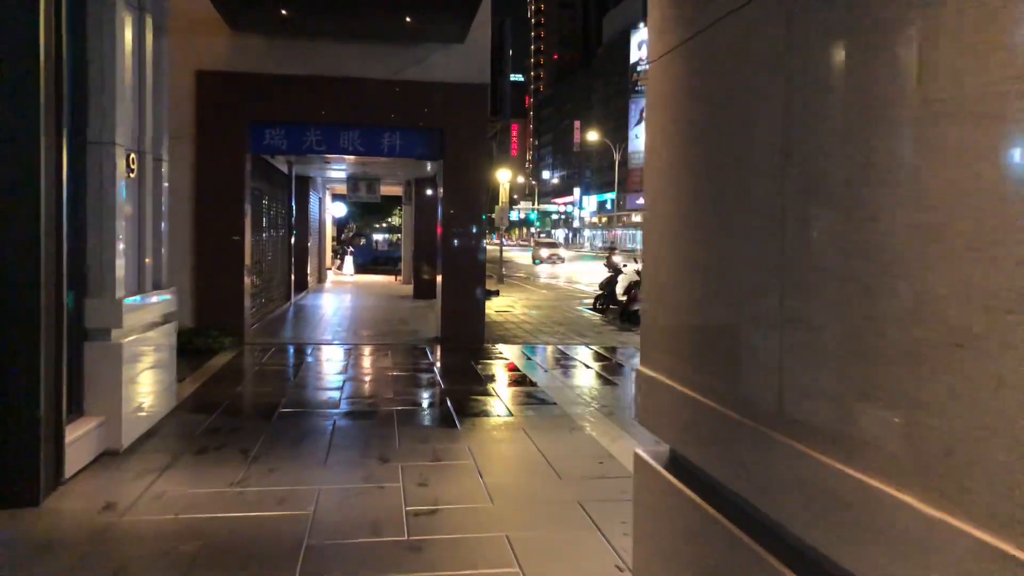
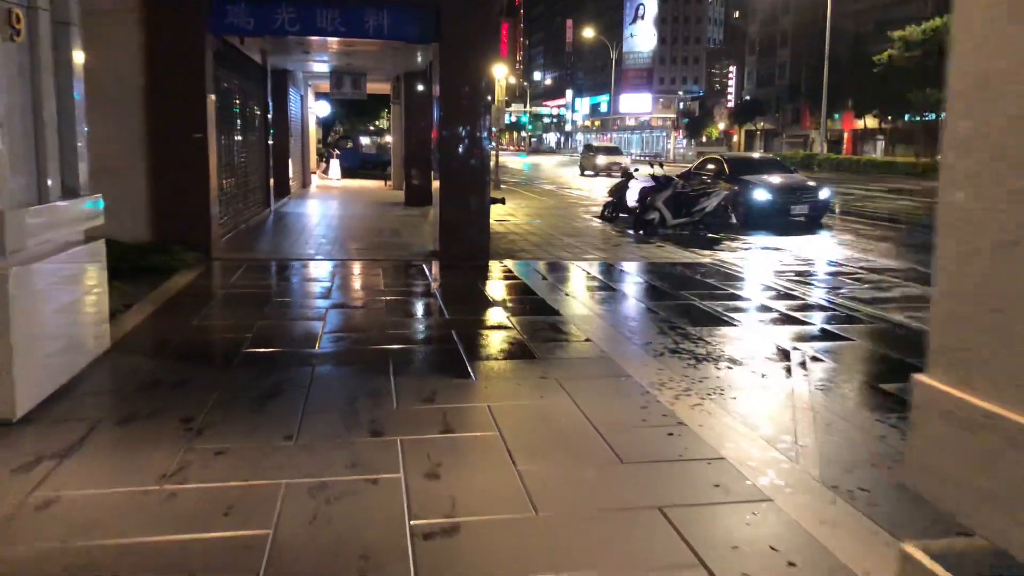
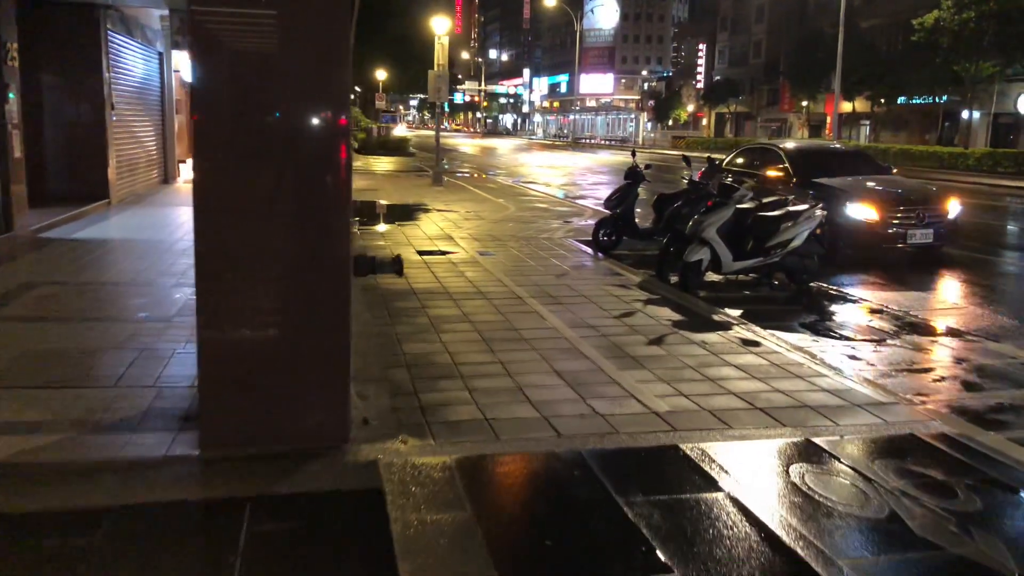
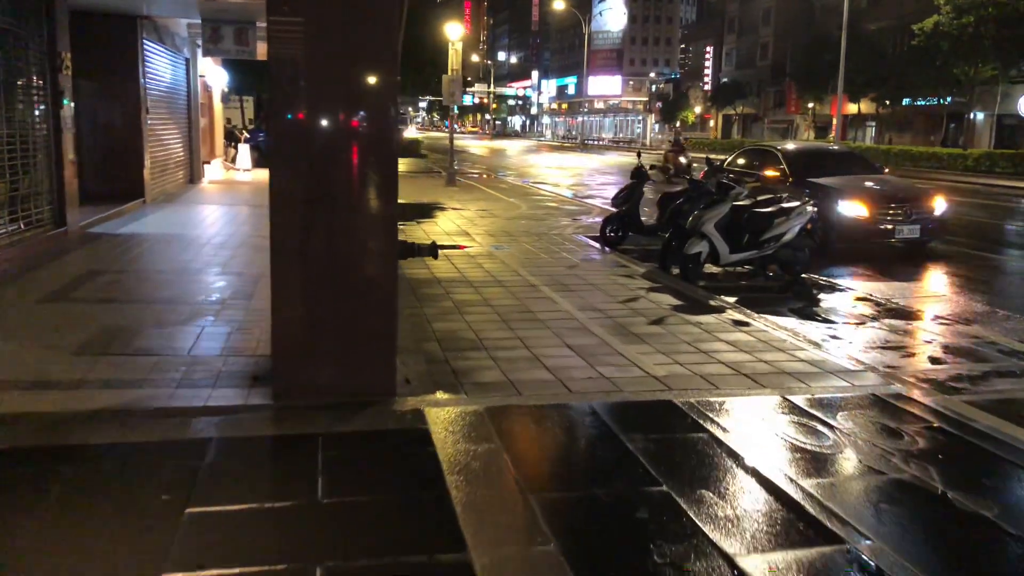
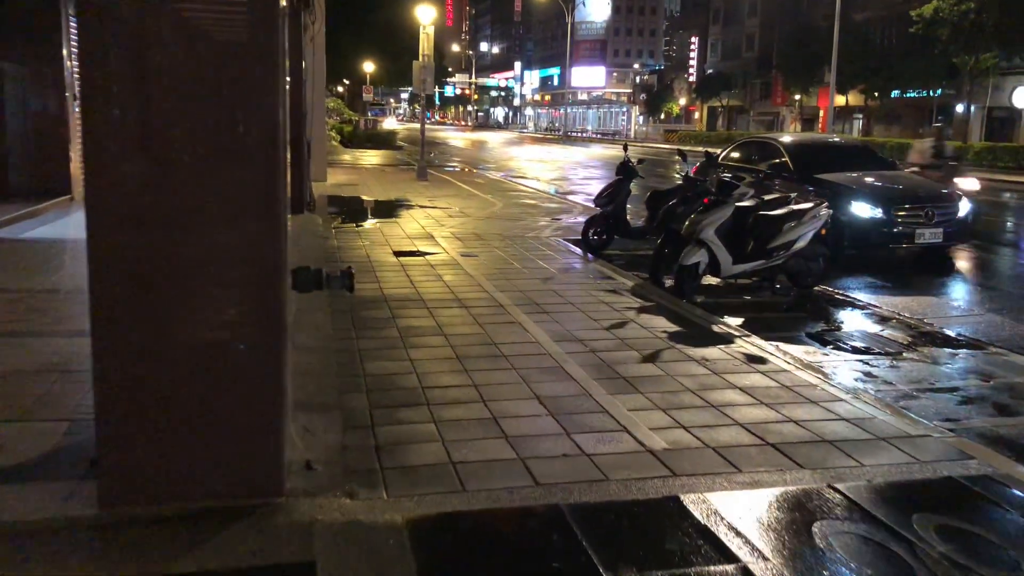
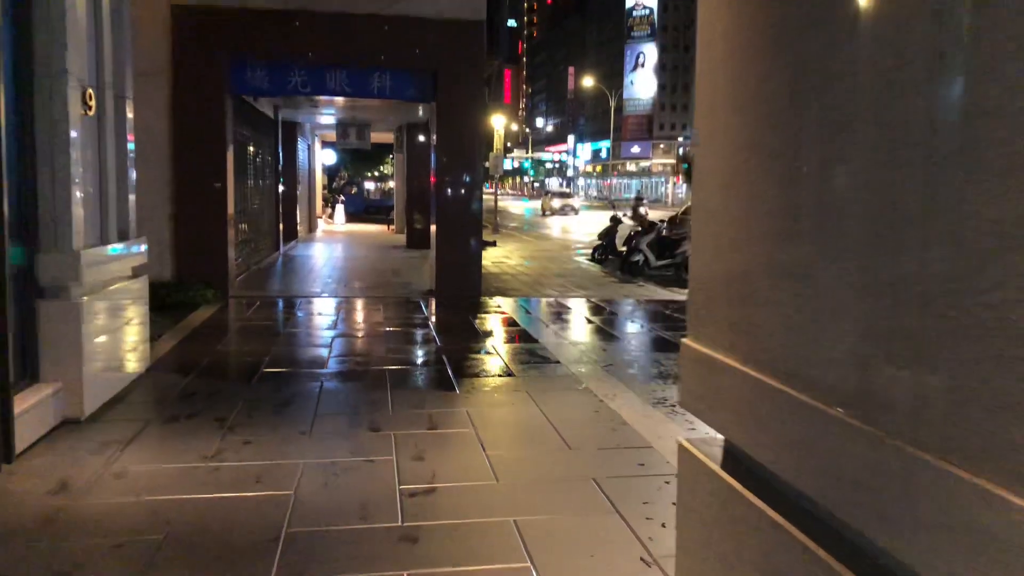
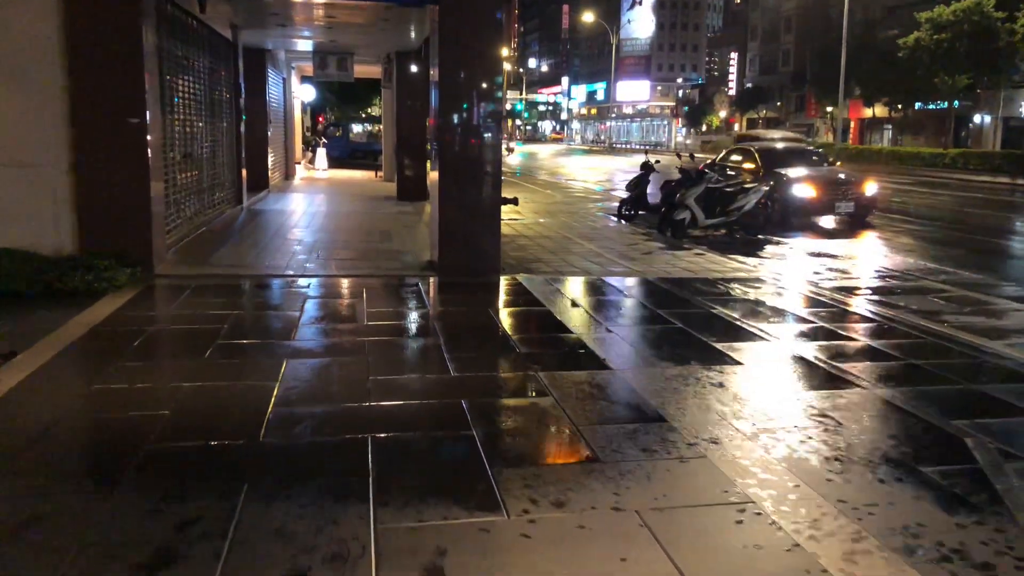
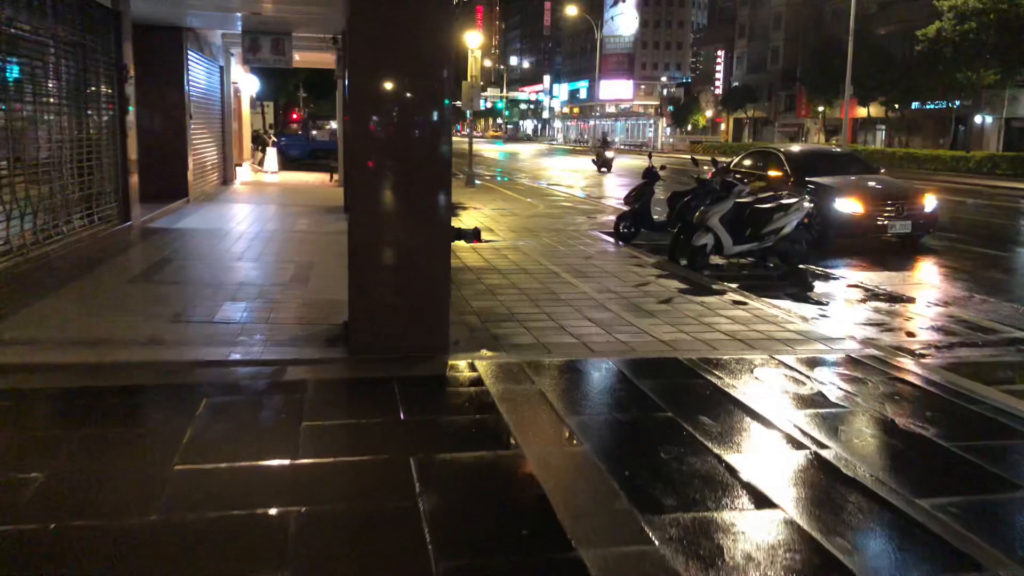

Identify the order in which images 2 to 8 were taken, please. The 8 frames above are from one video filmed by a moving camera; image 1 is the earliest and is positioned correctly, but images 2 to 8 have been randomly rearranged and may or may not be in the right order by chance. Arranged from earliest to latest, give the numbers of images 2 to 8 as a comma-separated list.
6, 2, 7, 8, 4, 3, 5
